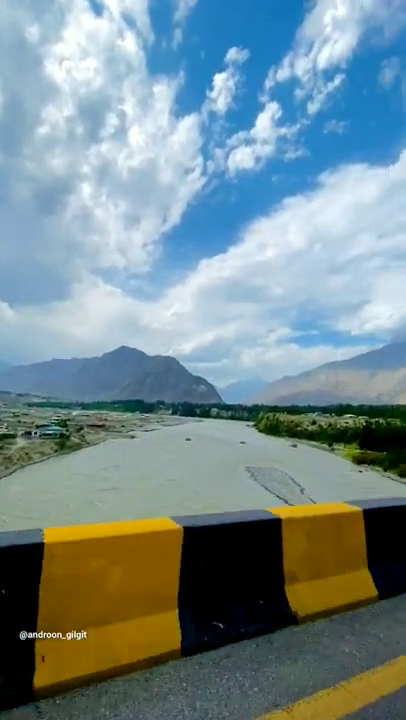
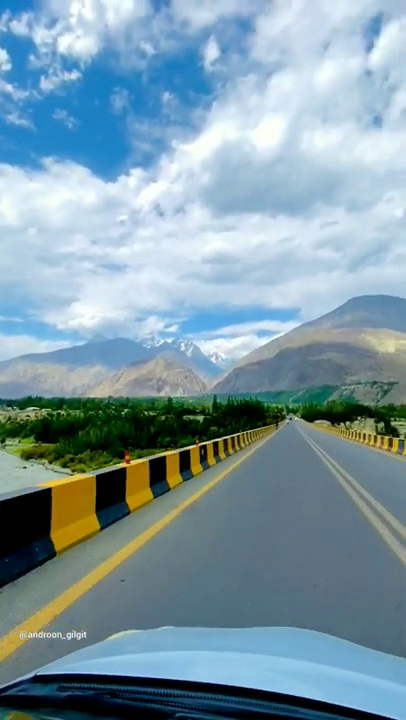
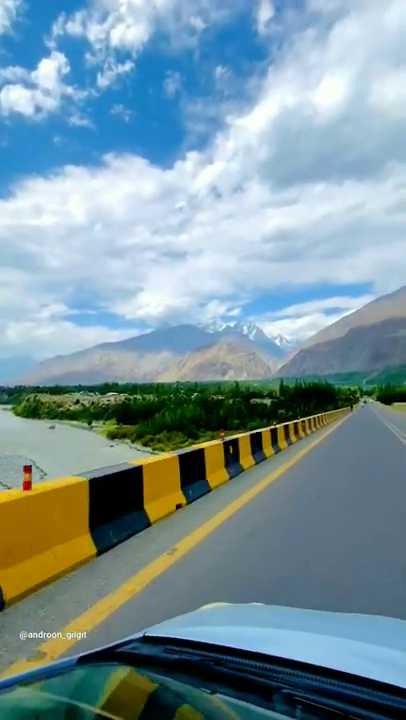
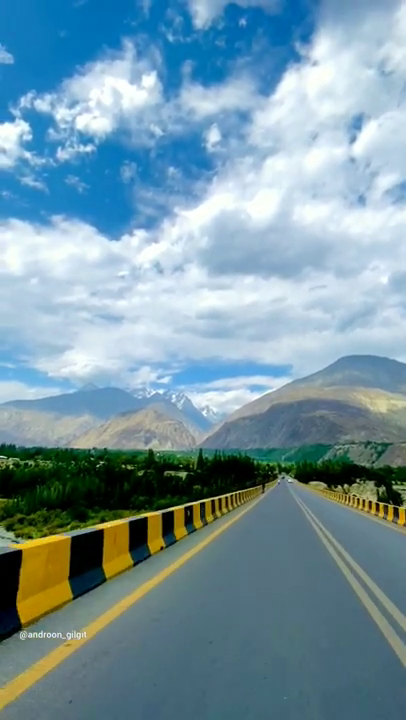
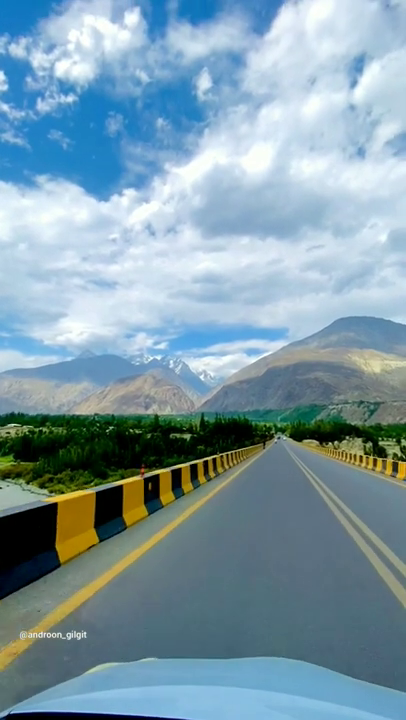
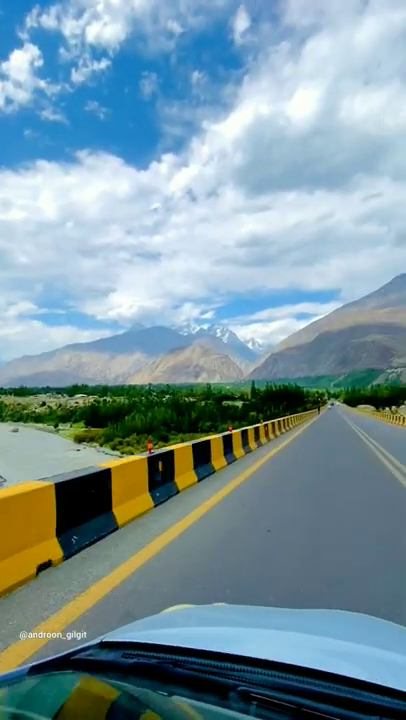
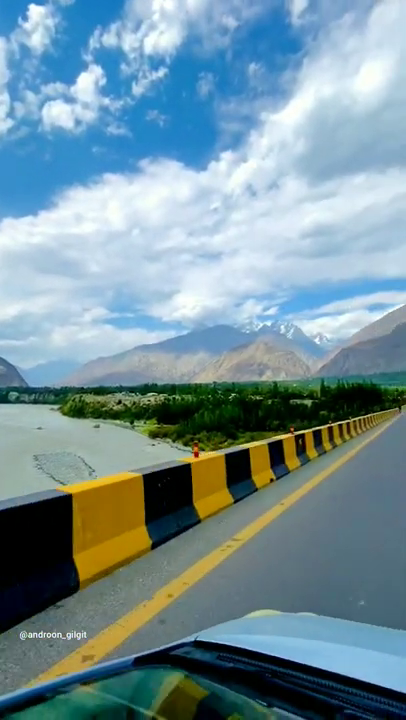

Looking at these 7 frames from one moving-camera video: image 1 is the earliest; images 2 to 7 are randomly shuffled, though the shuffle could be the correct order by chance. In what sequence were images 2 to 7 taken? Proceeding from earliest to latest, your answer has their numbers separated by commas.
7, 3, 6, 2, 5, 4
